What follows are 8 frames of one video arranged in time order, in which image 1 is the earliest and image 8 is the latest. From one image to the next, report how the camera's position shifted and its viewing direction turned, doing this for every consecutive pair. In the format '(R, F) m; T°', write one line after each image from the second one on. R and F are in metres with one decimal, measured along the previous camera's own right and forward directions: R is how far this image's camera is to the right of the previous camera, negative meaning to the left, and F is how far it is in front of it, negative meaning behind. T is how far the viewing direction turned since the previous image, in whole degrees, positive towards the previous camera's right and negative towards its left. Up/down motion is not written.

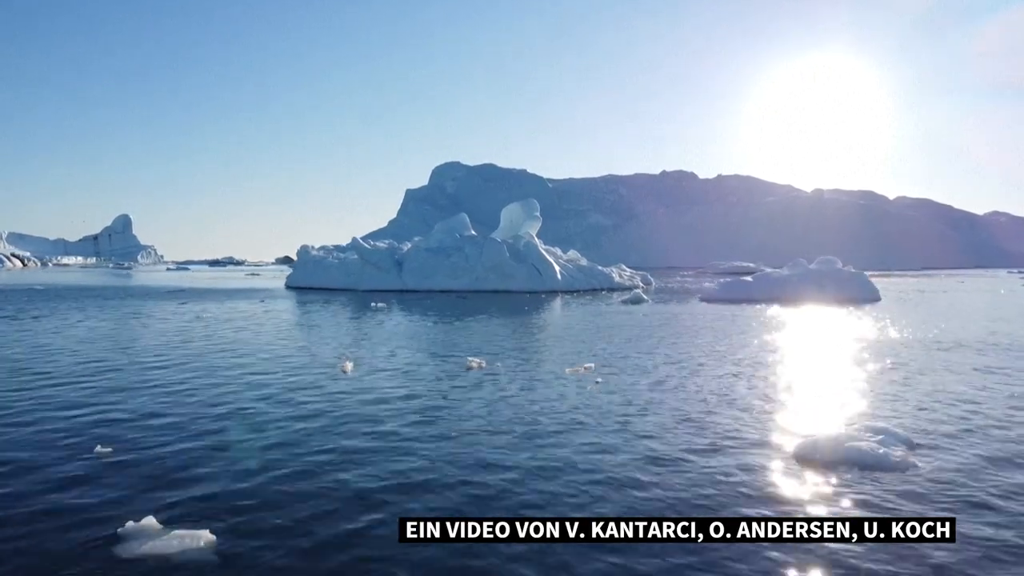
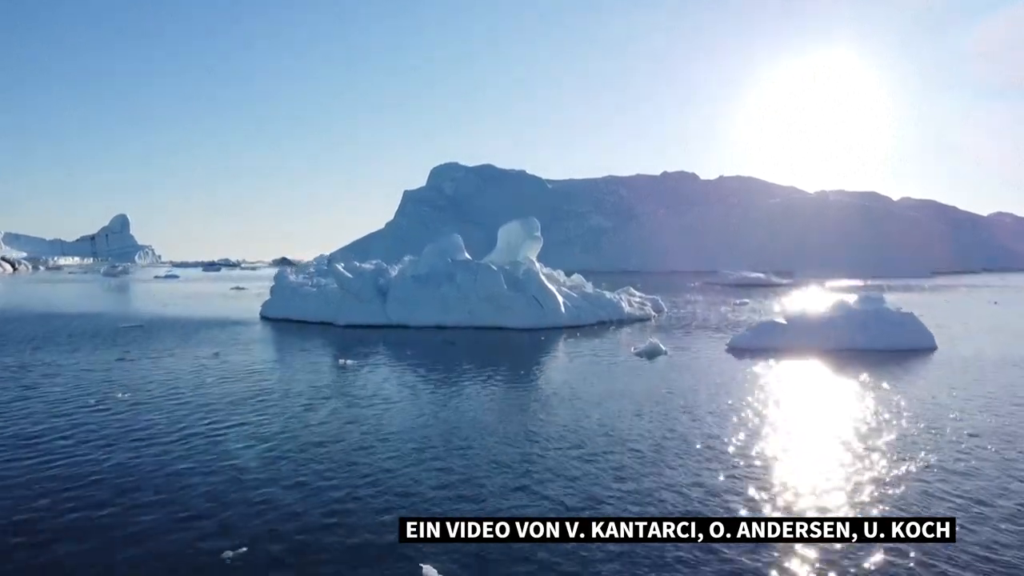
(0.0, +1.4) m; 0°
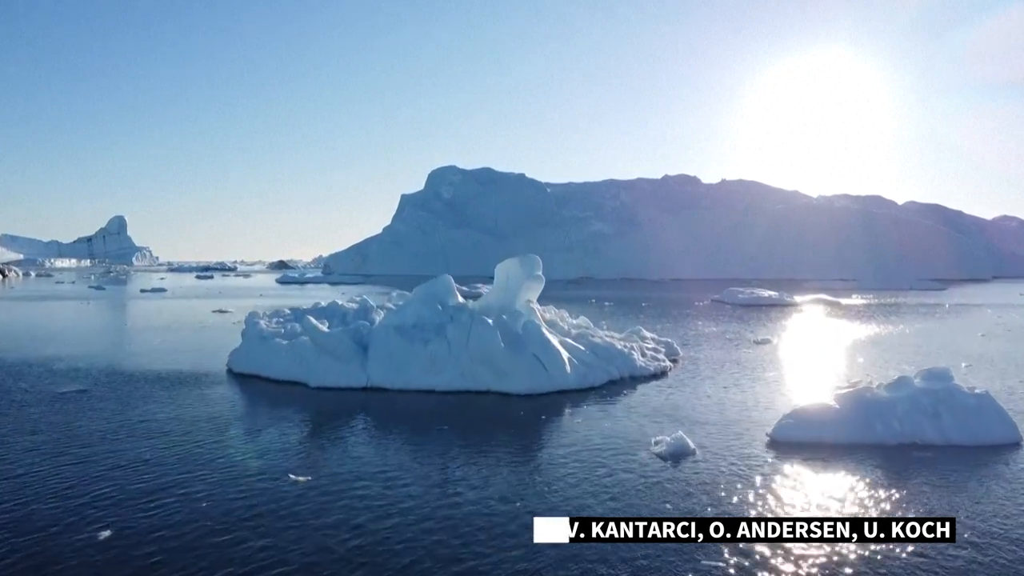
(0.0, +1.5) m; 0°
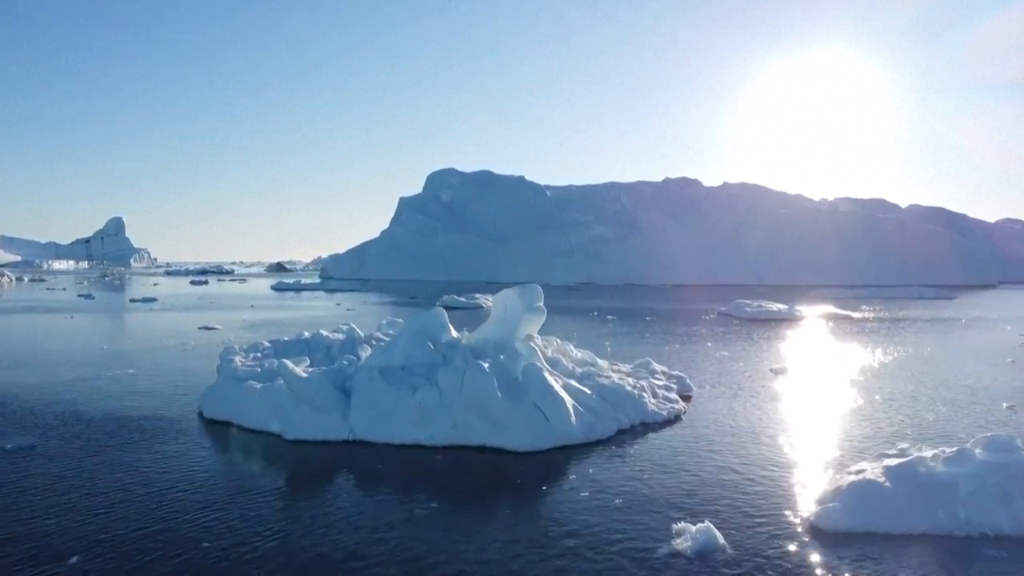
(0.0, +1.0) m; 0°
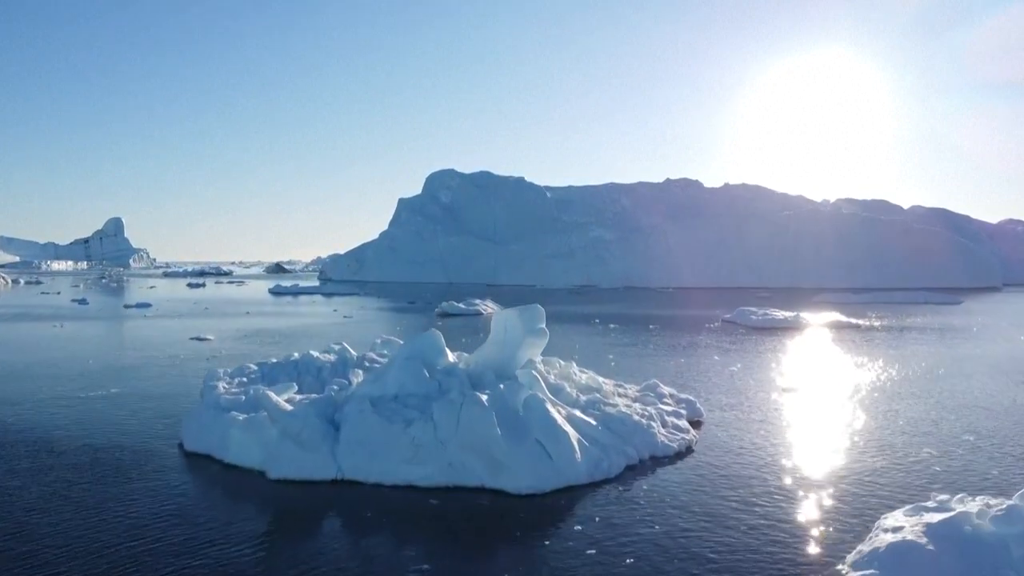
(0.0, +0.6) m; 0°
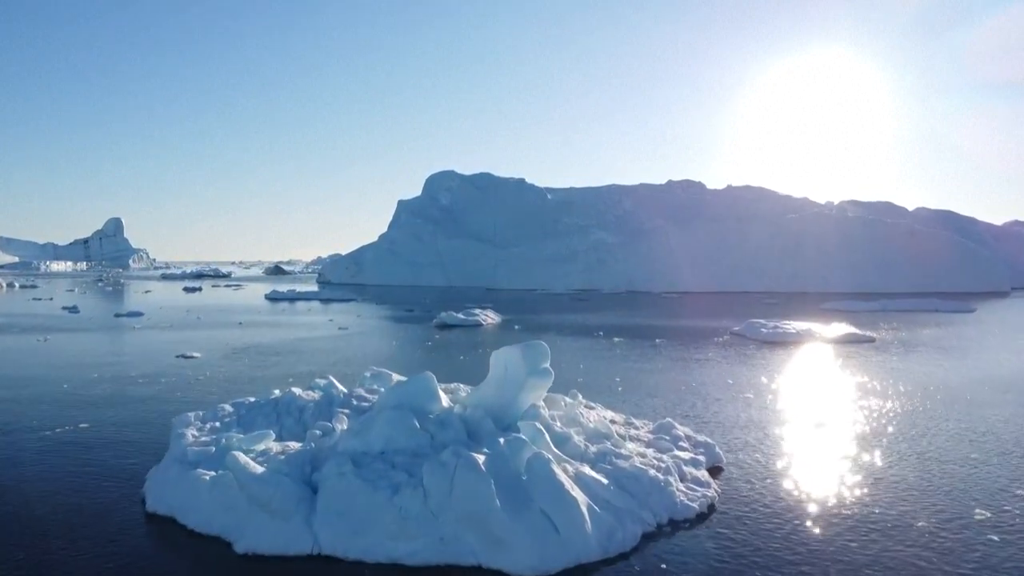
(0.0, +1.0) m; 0°
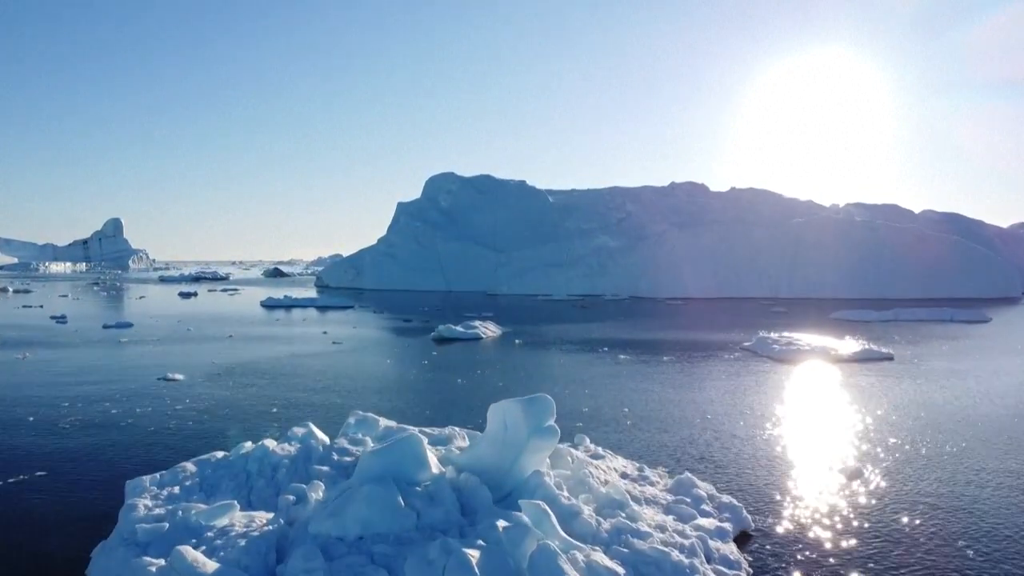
(0.0, +1.2) m; 0°
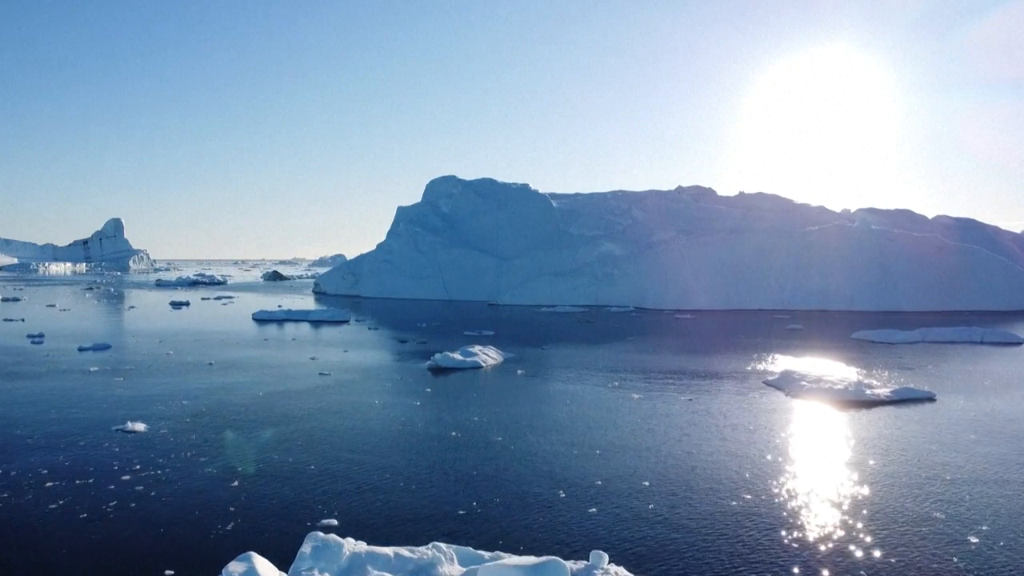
(0.0, +2.4) m; 0°
